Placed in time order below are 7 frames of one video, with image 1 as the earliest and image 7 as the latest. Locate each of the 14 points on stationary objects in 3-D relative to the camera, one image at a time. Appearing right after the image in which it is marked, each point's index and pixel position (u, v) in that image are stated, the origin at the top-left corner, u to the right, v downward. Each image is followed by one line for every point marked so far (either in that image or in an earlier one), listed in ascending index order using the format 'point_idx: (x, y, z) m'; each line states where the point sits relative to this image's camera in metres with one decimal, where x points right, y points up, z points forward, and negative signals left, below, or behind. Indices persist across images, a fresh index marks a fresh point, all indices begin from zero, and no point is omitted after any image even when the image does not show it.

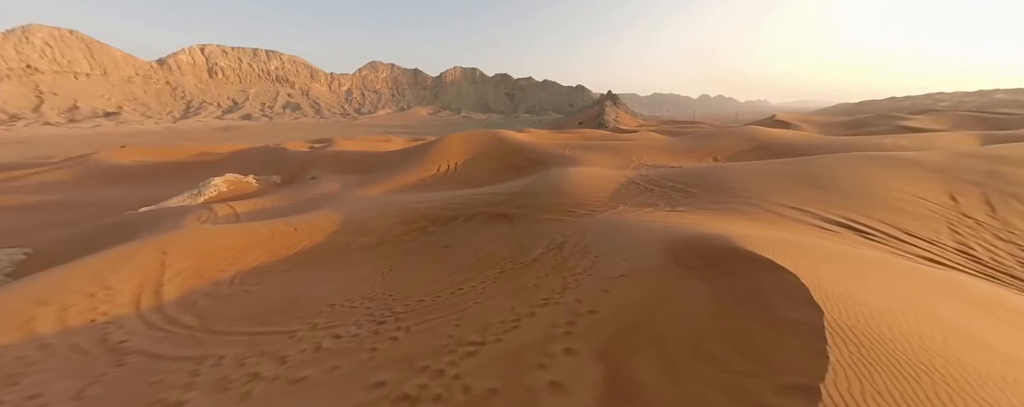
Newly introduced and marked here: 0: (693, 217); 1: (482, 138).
0: (+2.4, -0.2, +3.8) m
1: (-1.3, +3.0, +13.3) m
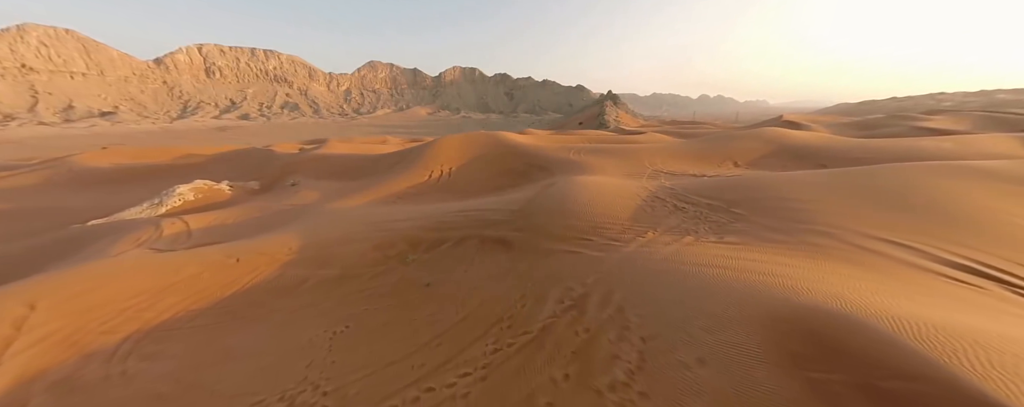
0: (+2.3, -0.5, +2.7) m
1: (-1.3, +2.7, +12.3) m
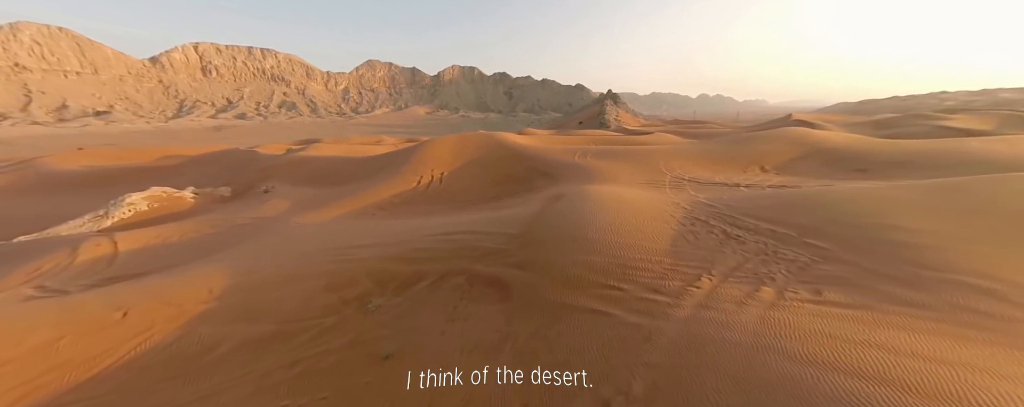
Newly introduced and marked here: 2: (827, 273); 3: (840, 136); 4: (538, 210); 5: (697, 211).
0: (+2.3, -0.8, +1.6) m
1: (-1.4, +2.4, +11.2) m
2: (+2.8, -0.6, +2.5) m
3: (+14.5, +3.0, +12.7) m
4: (+0.4, -0.1, +4.9) m
5: (+2.6, -0.1, +4.1) m
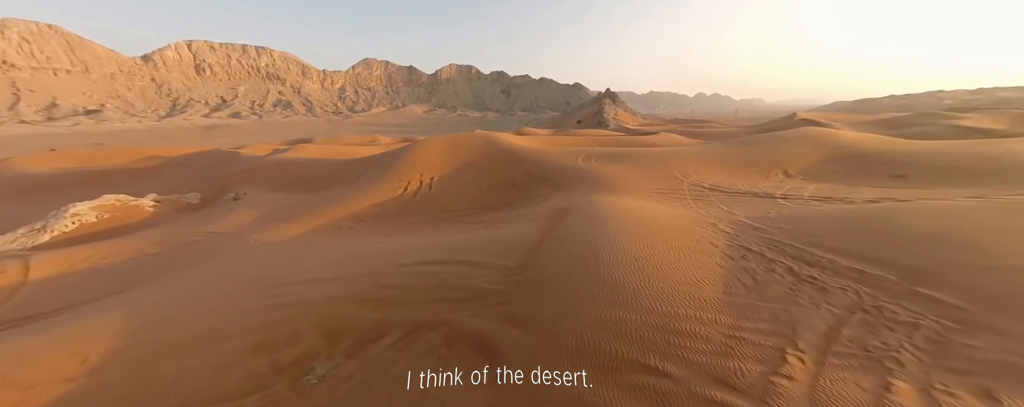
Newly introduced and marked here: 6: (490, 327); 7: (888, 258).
0: (+2.3, -1.1, +0.8) m
1: (-1.5, +2.1, +10.2) m
2: (+2.7, -0.9, +1.7) m
3: (+14.3, +2.8, +11.9) m
4: (+0.4, -0.4, +4.0) m
5: (+2.6, -0.4, +3.3) m
6: (-0.2, -1.0, +2.5) m
7: (+3.4, -0.5, +2.6) m
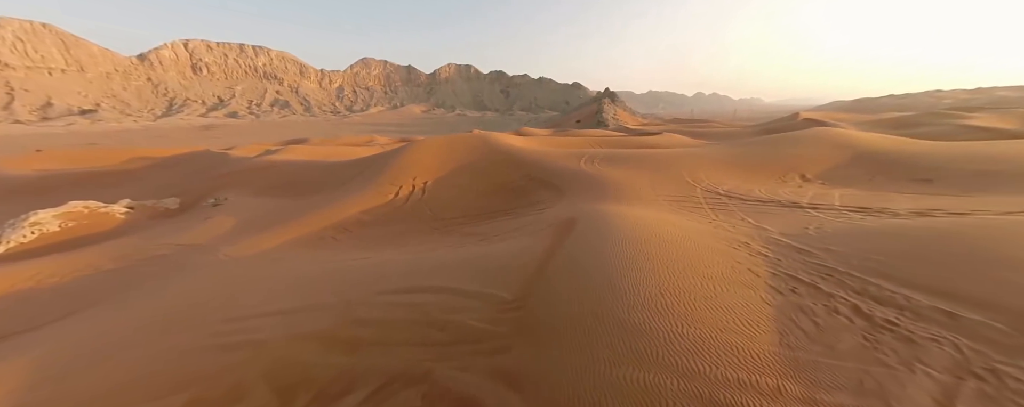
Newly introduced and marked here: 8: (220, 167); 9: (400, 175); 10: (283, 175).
0: (+2.3, -1.3, +0.2) m
1: (-1.6, +2.0, +9.7) m
2: (+2.7, -1.0, +1.2) m
3: (+14.3, +2.6, +11.5) m
4: (+0.4, -0.6, +3.5) m
5: (+2.6, -0.5, +2.7) m
6: (-0.2, -1.2, +1.9) m
7: (+3.3, -0.6, +2.1) m
8: (-12.9, +1.6, +12.9) m
9: (-3.2, +0.8, +8.2) m
10: (-8.0, +1.0, +10.1) m
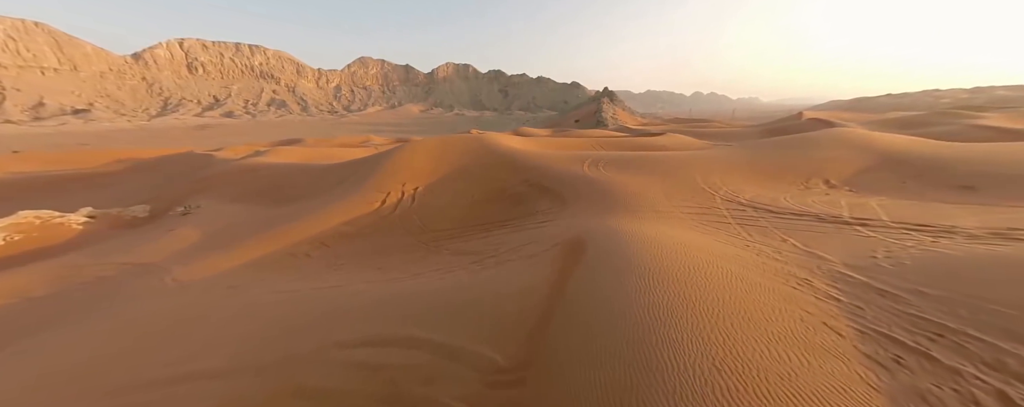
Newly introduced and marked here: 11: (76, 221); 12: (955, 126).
0: (+2.2, -1.5, -0.4) m
1: (-1.6, +1.8, +9.0) m
2: (+2.7, -1.3, +0.5) m
3: (+14.2, +2.5, +10.9) m
4: (+0.3, -0.8, +2.8) m
5: (+2.5, -0.7, +2.1) m
6: (-0.2, -1.4, +1.3) m
7: (+3.3, -0.9, +1.4) m
8: (-13.0, +1.4, +12.2) m
9: (-3.2, +0.6, +7.5) m
10: (-8.0, +0.7, +9.4) m
11: (-10.5, -0.4, +7.0) m
12: (+27.1, +4.7, +17.7) m
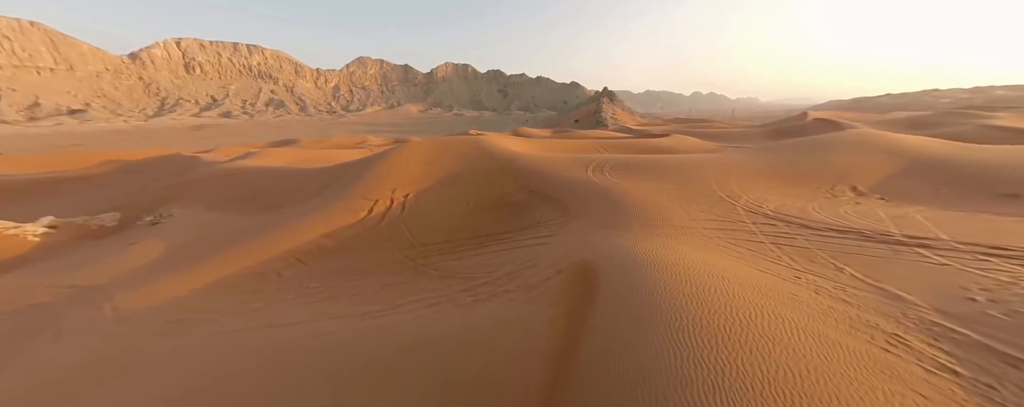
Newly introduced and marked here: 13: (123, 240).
0: (+2.2, -1.7, -1.0) m
1: (-1.7, +1.6, +8.5) m
2: (+2.7, -1.4, -0.1) m
3: (+14.2, +2.3, +10.3) m
4: (+0.3, -1.0, +2.2) m
5: (+2.5, -0.9, +1.5) m
6: (-0.3, -1.6, +0.7) m
7: (+3.3, -1.0, +0.9) m
8: (-13.1, +1.2, +11.6) m
9: (-3.3, +0.4, +6.9) m
10: (-8.1, +0.5, +8.8) m
11: (-10.5, -0.6, +6.4) m
12: (+27.0, +4.5, +17.2) m
13: (-8.1, -0.8, +6.1) m
